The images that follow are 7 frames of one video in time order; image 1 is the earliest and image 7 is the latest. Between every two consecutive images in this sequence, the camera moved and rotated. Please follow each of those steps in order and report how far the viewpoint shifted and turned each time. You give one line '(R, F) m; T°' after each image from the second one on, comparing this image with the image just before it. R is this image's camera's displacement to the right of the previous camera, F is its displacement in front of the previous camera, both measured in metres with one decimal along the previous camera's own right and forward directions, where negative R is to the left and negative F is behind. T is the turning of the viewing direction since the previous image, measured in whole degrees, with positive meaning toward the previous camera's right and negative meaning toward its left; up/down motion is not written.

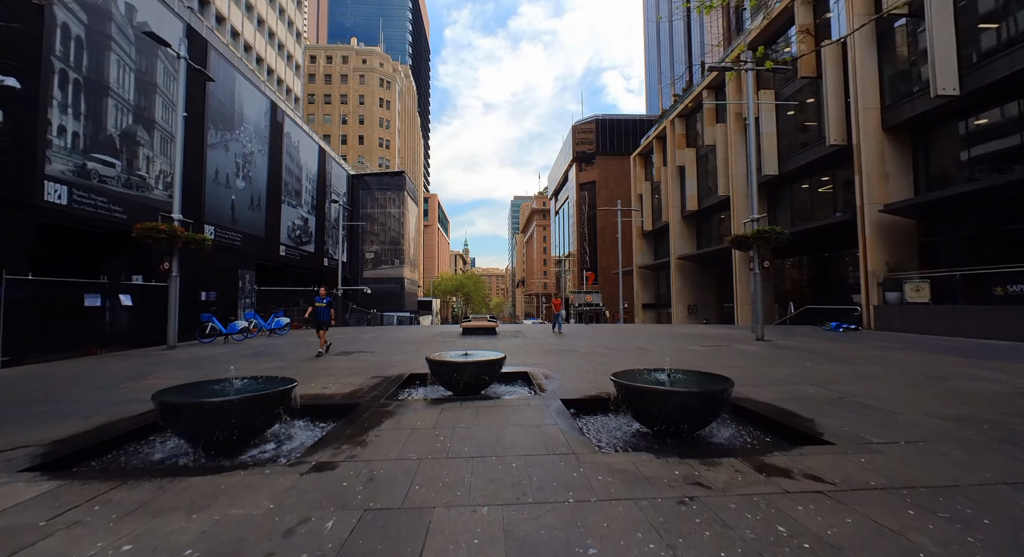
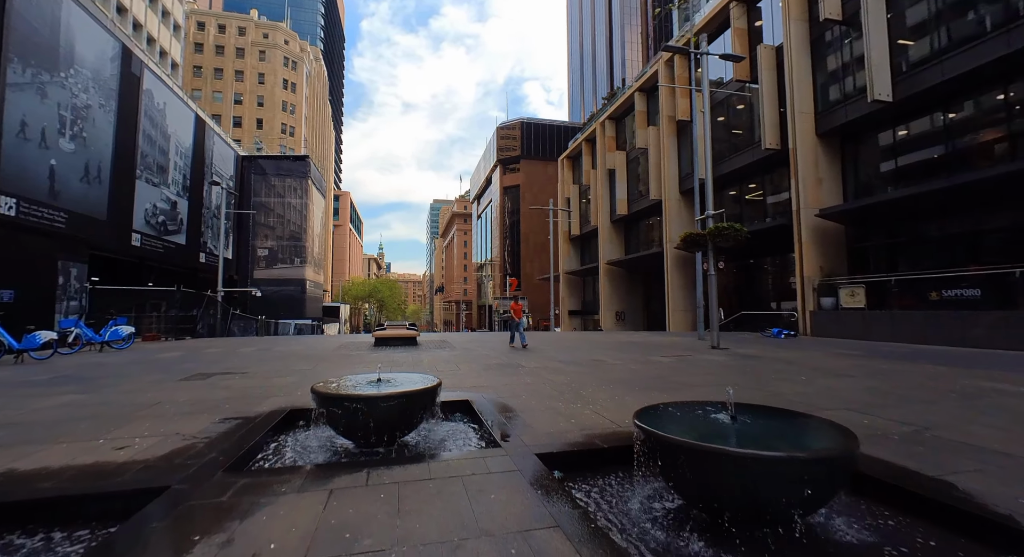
(-0.3, +2.8) m; +11°
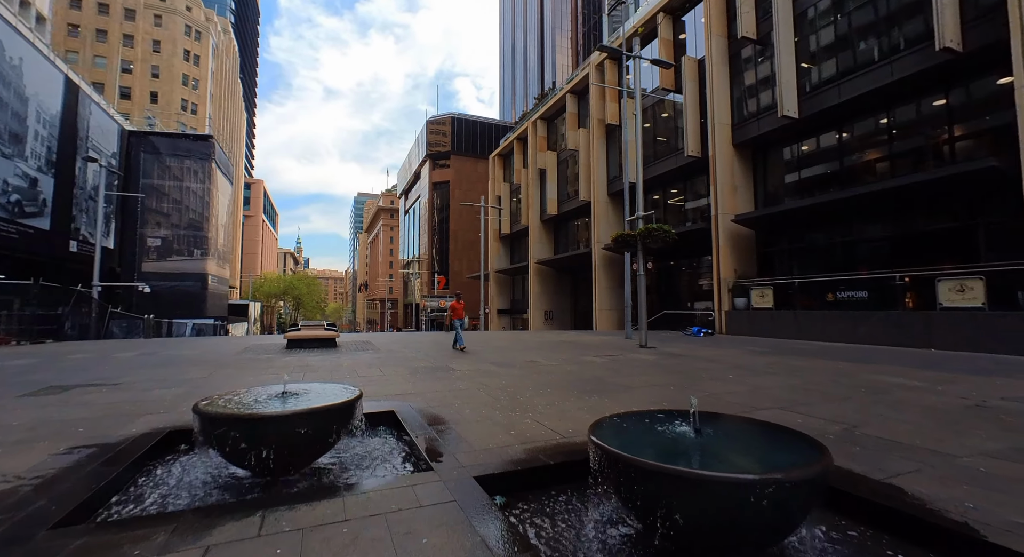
(-0.1, +0.6) m; +9°
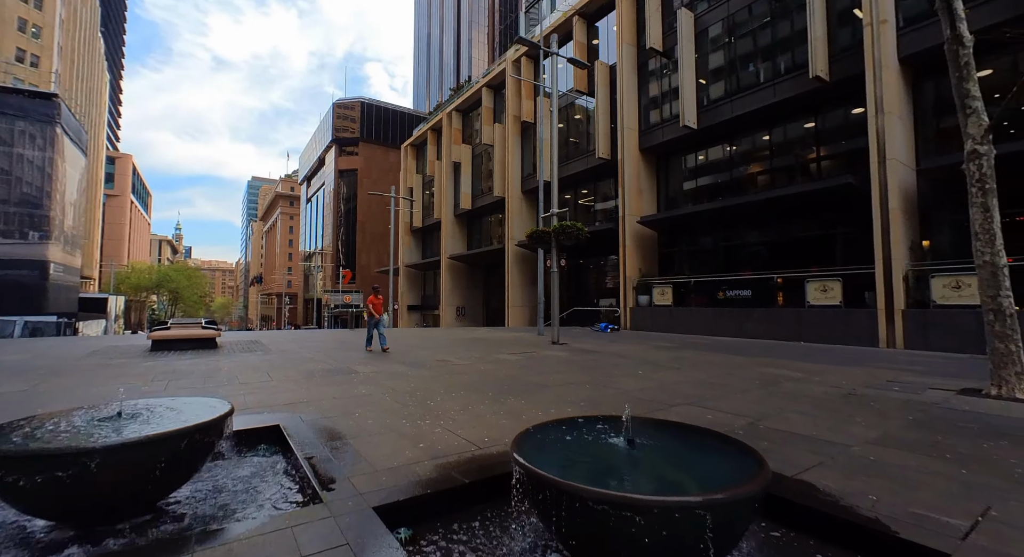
(0.0, +0.5) m; +11°
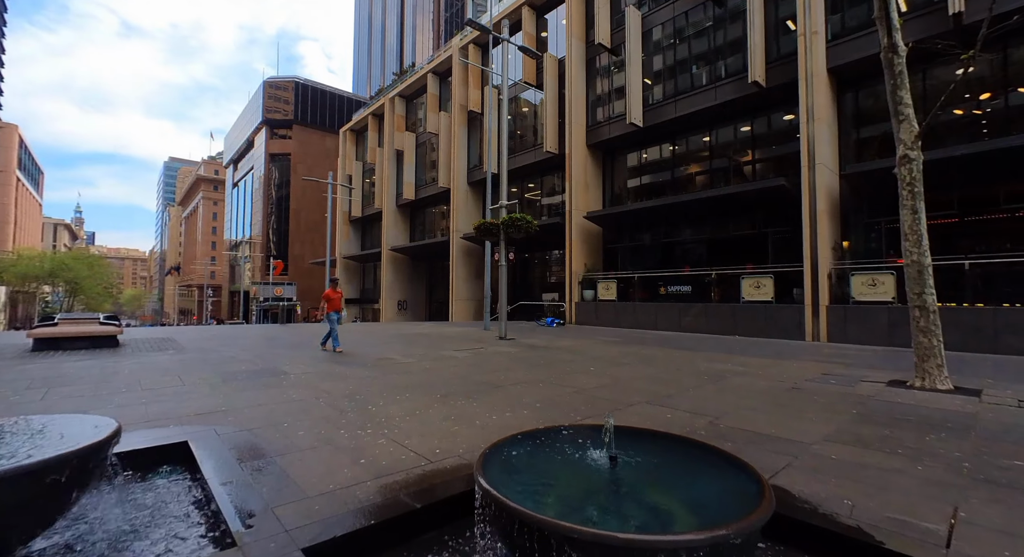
(-0.1, +0.5) m; +7°
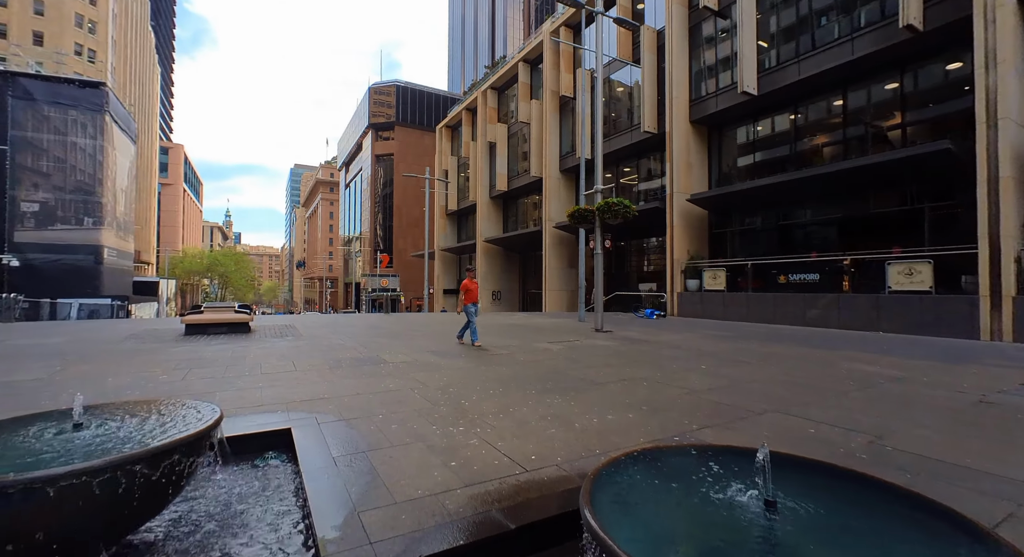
(-0.1, +0.5) m; -12°
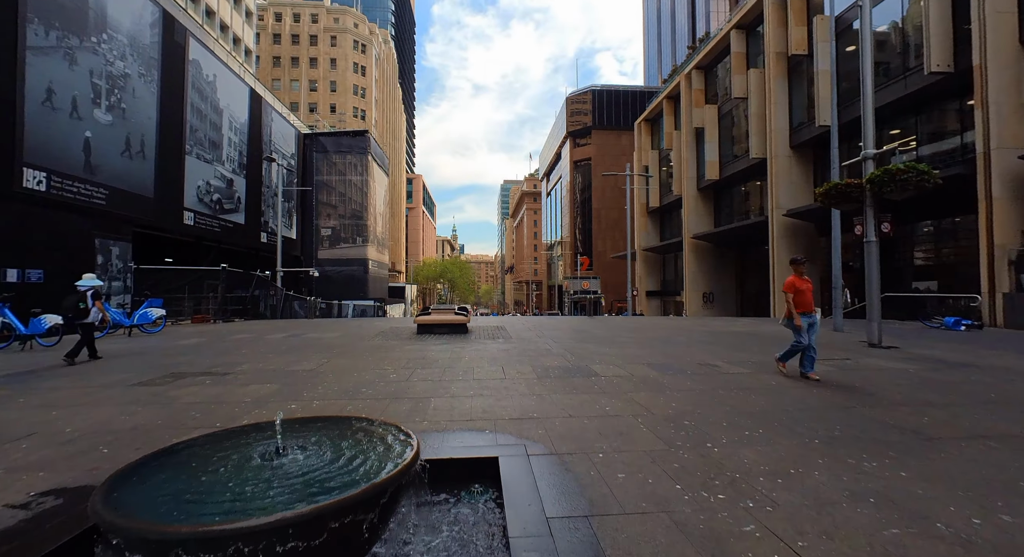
(-0.4, +1.0) m; -25°
